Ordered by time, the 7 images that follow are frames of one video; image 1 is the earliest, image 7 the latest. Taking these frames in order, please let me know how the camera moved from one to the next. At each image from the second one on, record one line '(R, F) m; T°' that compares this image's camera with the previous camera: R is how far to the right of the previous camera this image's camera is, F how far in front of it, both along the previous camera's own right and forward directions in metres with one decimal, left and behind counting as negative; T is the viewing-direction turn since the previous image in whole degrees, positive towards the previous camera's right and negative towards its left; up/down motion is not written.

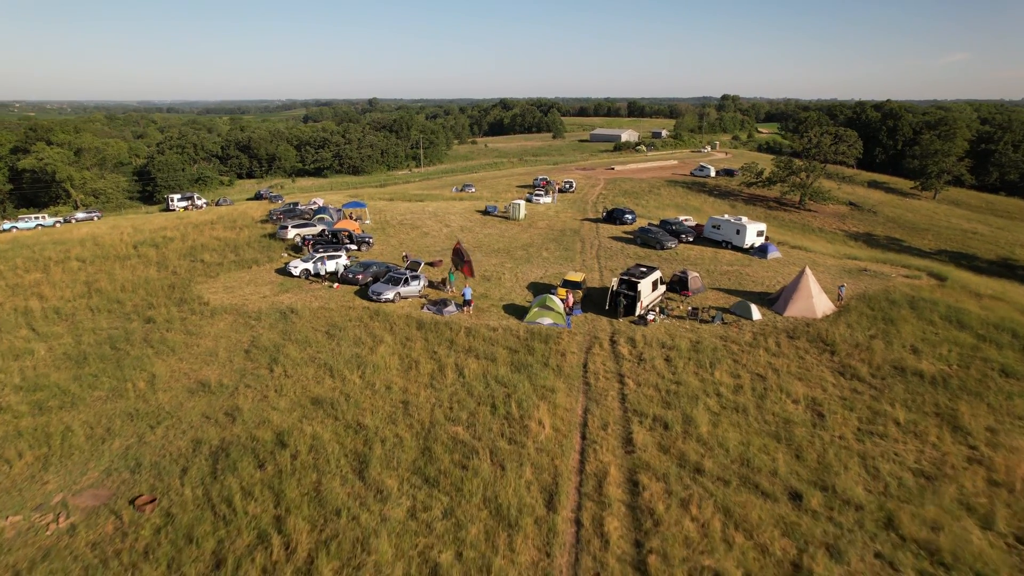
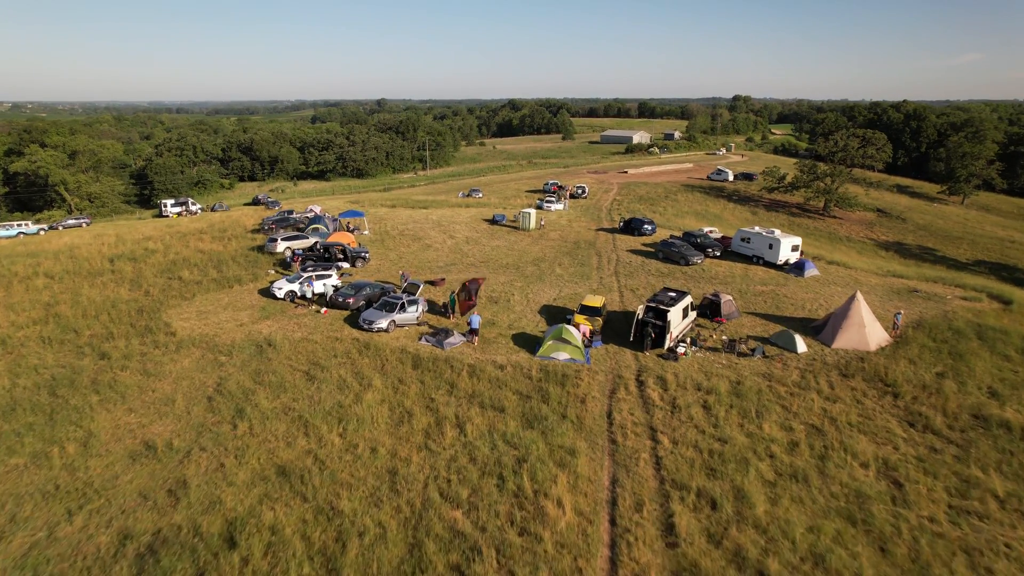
(-0.1, +2.7) m; -1°
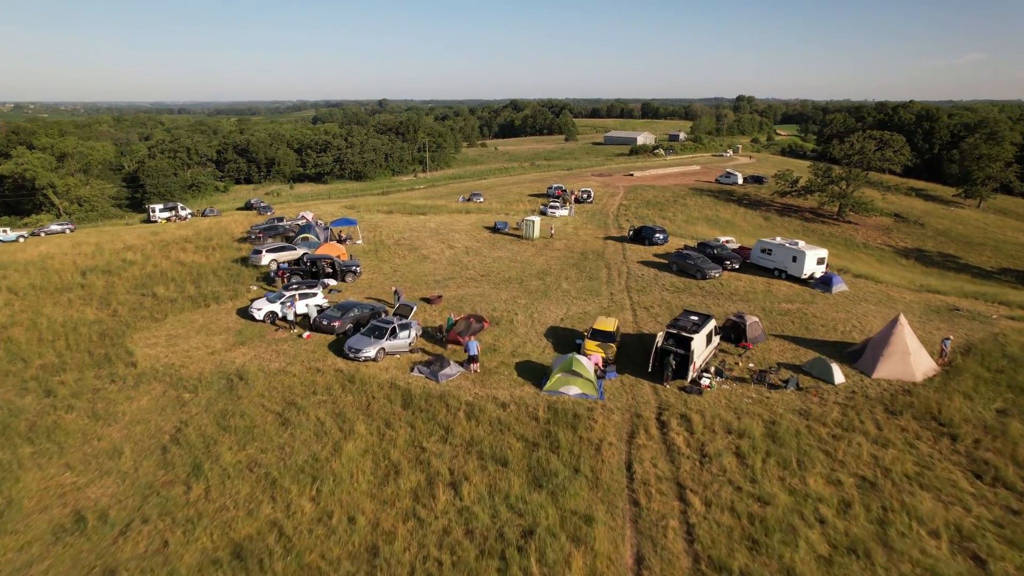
(0.0, +2.1) m; 0°
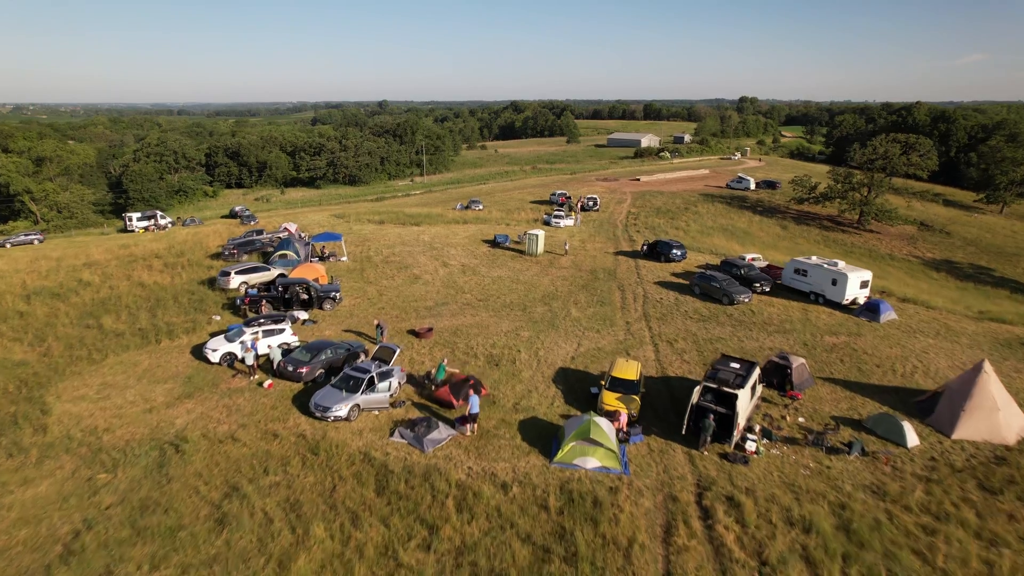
(0.0, +3.1) m; 0°
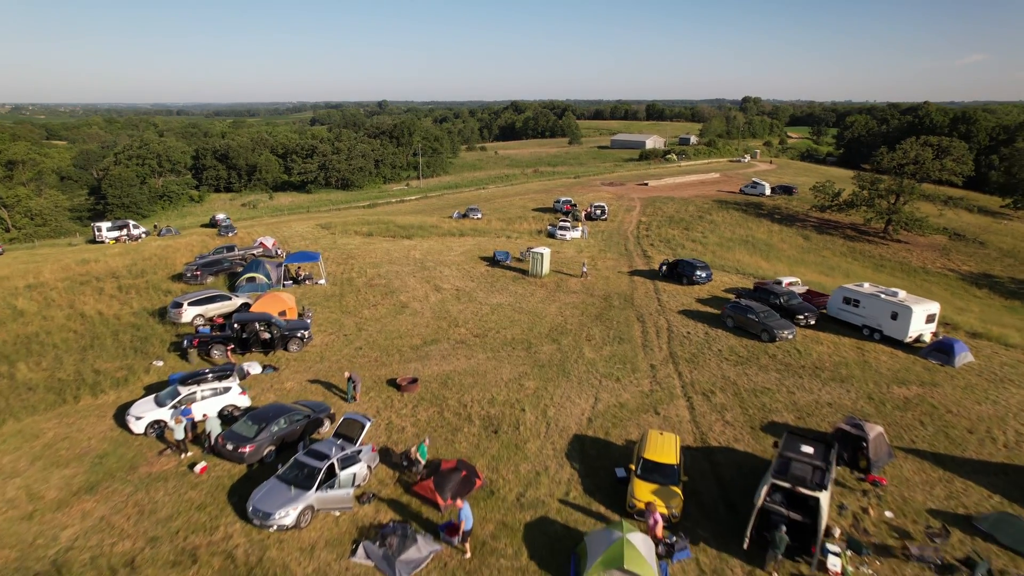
(0.0, +3.5) m; 0°
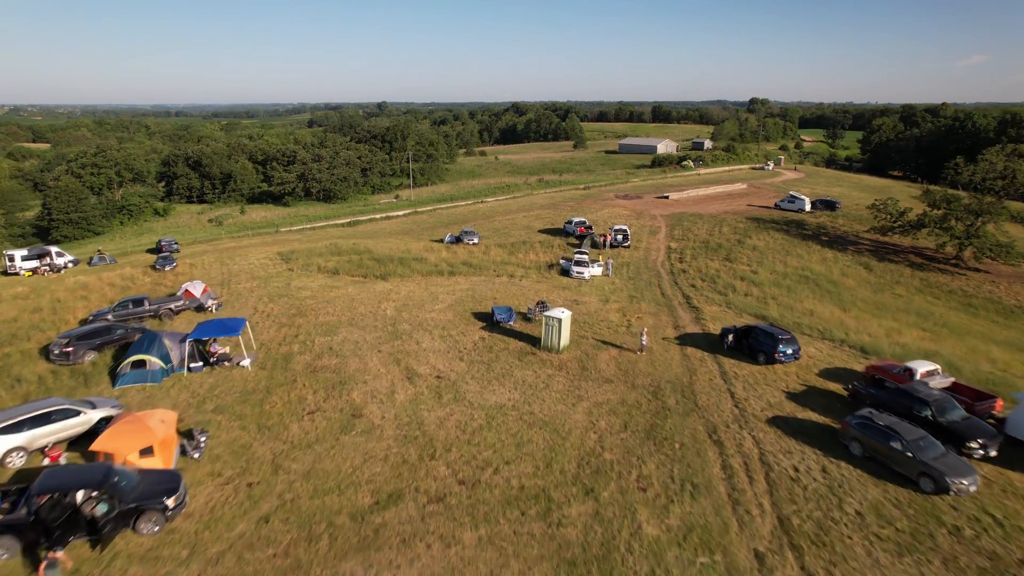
(-0.1, +7.6) m; 0°
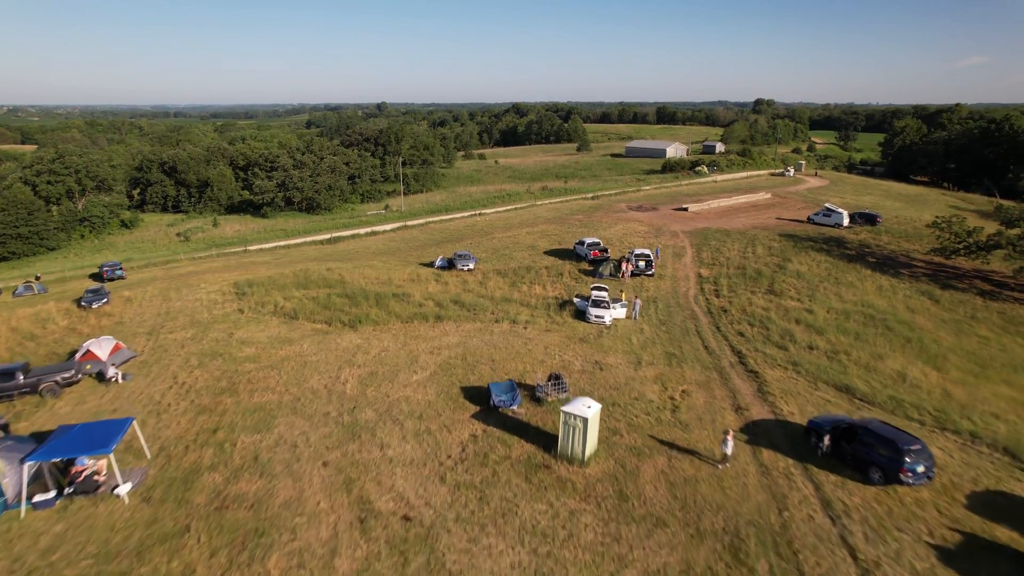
(-0.1, +5.7) m; 0°
